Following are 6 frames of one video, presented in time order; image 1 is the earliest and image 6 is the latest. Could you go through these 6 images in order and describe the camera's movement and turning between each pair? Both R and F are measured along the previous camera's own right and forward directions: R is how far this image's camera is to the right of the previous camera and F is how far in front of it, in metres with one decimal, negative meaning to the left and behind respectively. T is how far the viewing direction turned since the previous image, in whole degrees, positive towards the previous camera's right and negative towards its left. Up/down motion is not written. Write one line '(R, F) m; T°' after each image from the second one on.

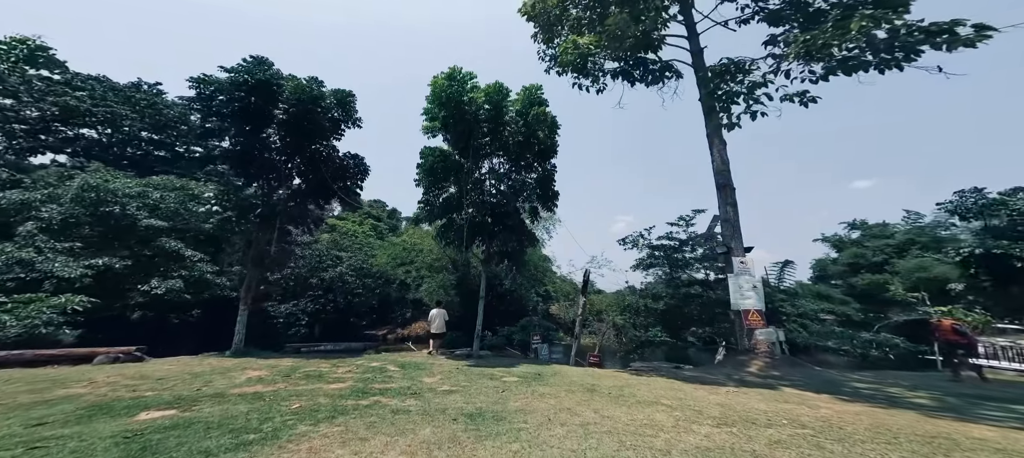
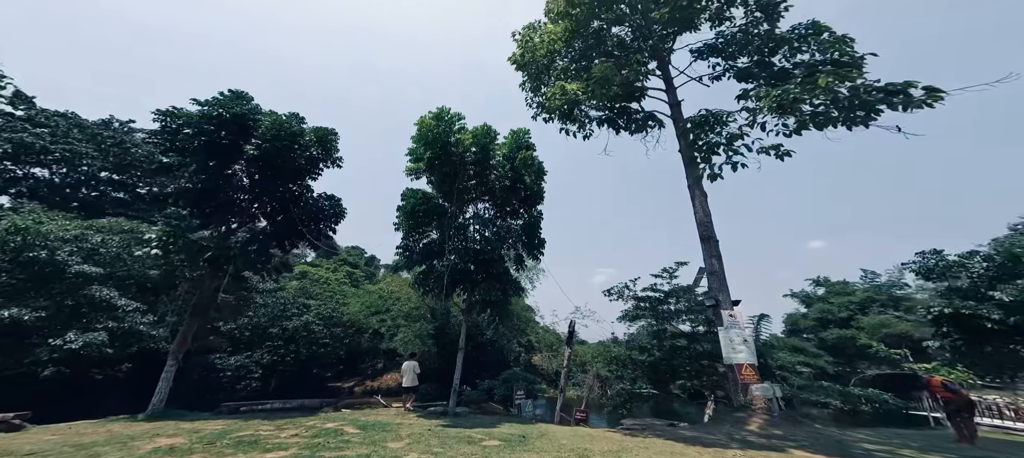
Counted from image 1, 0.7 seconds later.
(0.0, +0.3) m; +3°
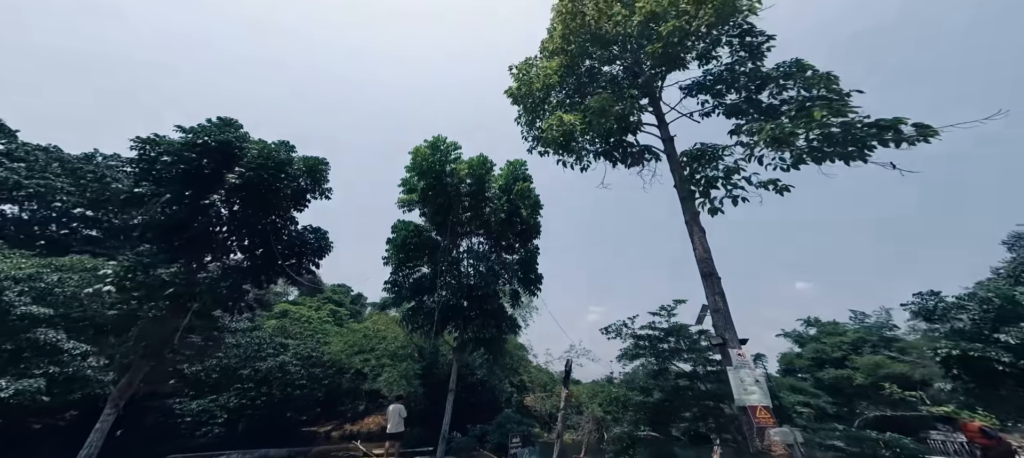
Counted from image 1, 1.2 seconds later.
(-0.1, +0.3) m; +1°
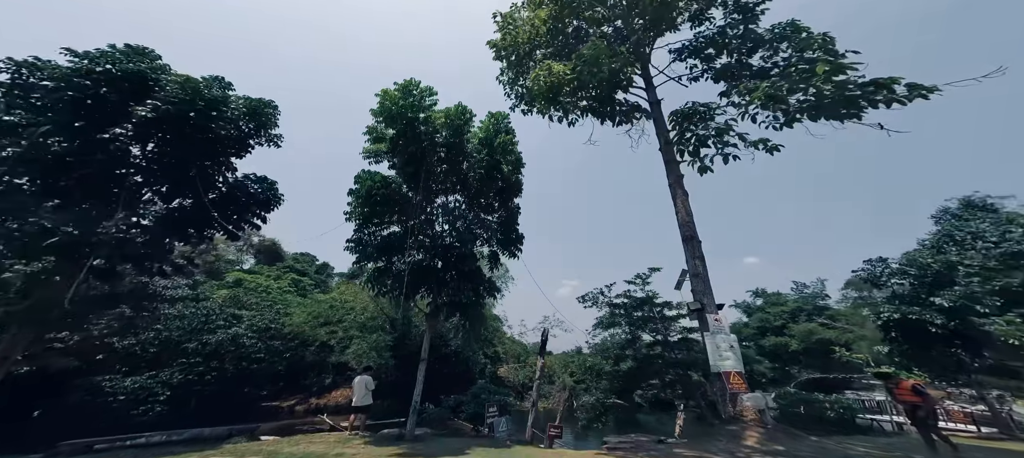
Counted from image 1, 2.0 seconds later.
(-0.1, +0.6) m; +4°
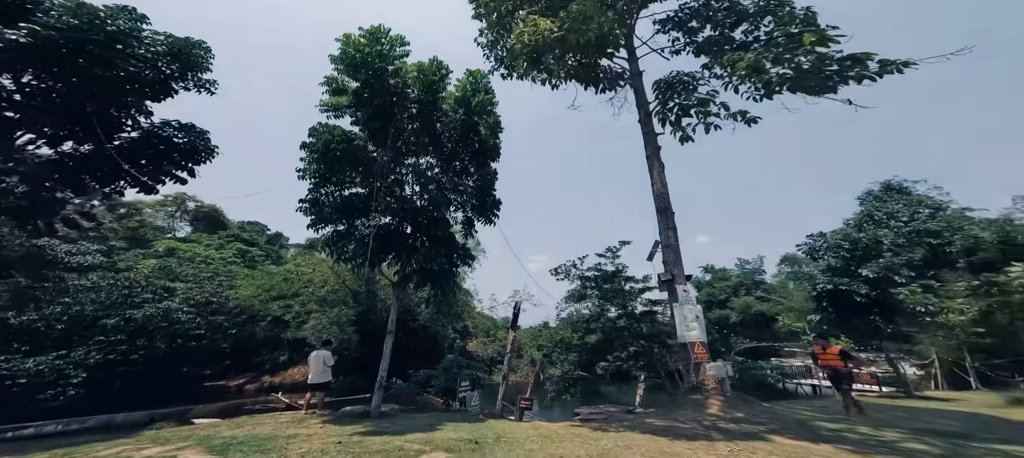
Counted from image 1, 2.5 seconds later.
(-0.1, +0.4) m; +5°
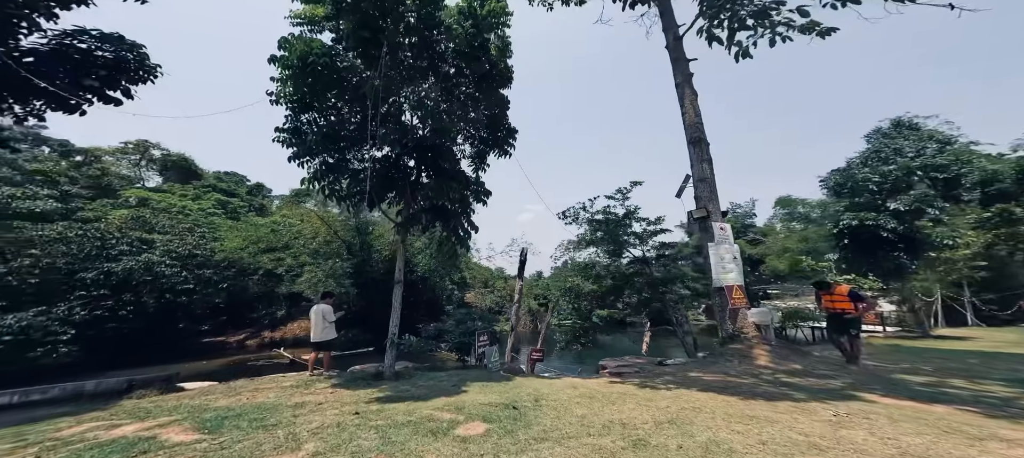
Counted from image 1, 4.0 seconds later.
(-0.6, +0.9) m; +2°
